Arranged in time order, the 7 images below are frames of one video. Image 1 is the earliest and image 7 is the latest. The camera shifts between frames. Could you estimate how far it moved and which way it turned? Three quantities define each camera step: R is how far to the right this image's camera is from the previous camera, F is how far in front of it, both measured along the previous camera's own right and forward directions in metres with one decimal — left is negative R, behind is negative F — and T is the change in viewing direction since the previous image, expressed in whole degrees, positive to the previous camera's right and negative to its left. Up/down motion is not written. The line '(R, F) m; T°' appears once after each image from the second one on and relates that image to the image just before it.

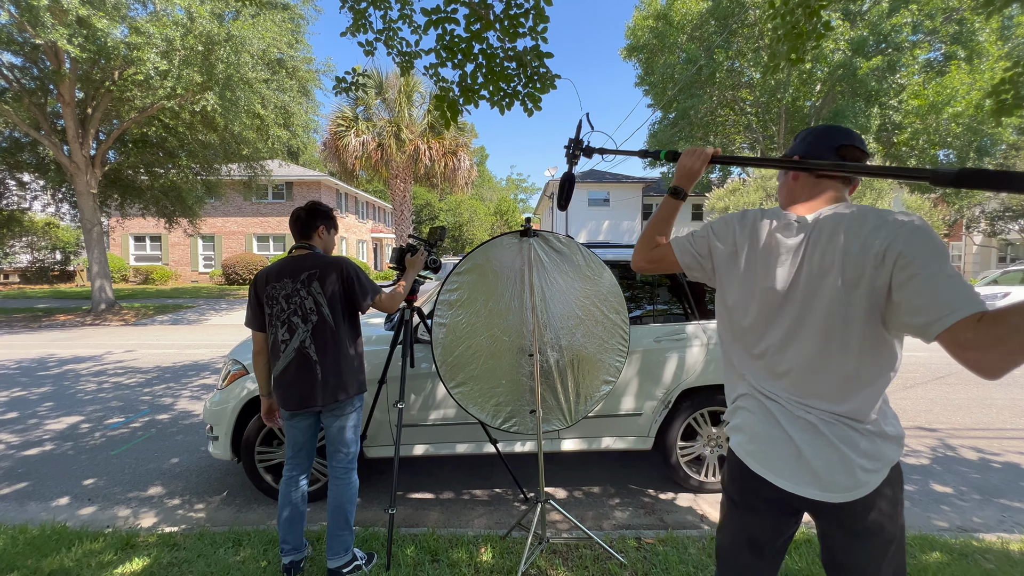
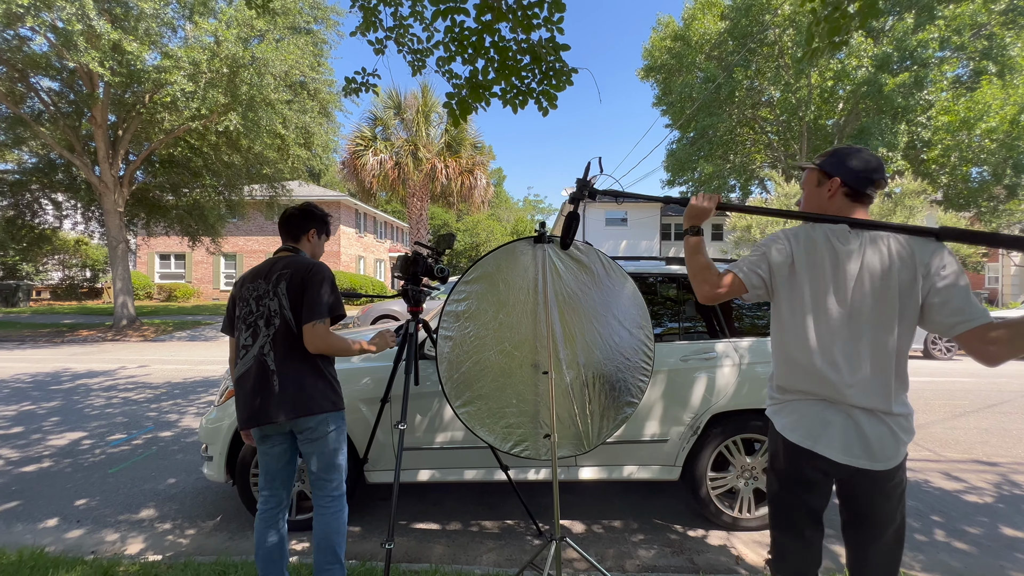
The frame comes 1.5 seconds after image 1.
(0.0, +0.2) m; -2°
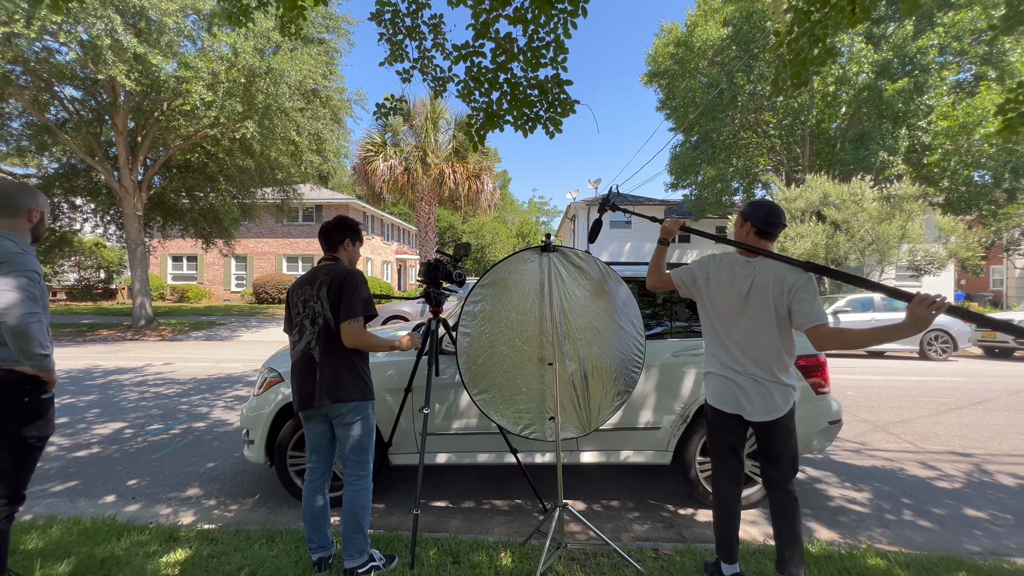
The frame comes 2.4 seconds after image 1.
(0.0, -0.4) m; -1°
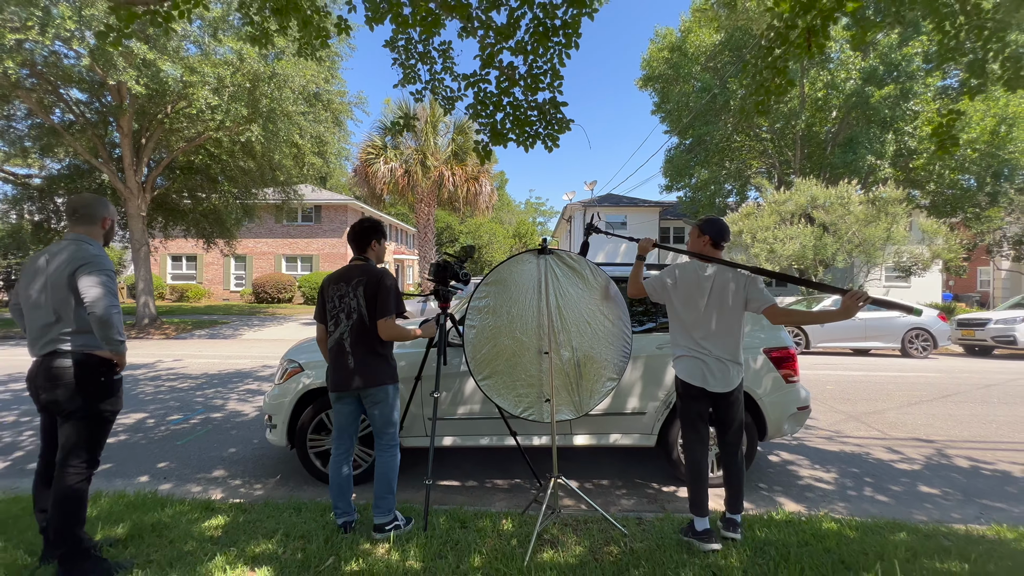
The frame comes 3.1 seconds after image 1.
(0.0, -0.4) m; 0°
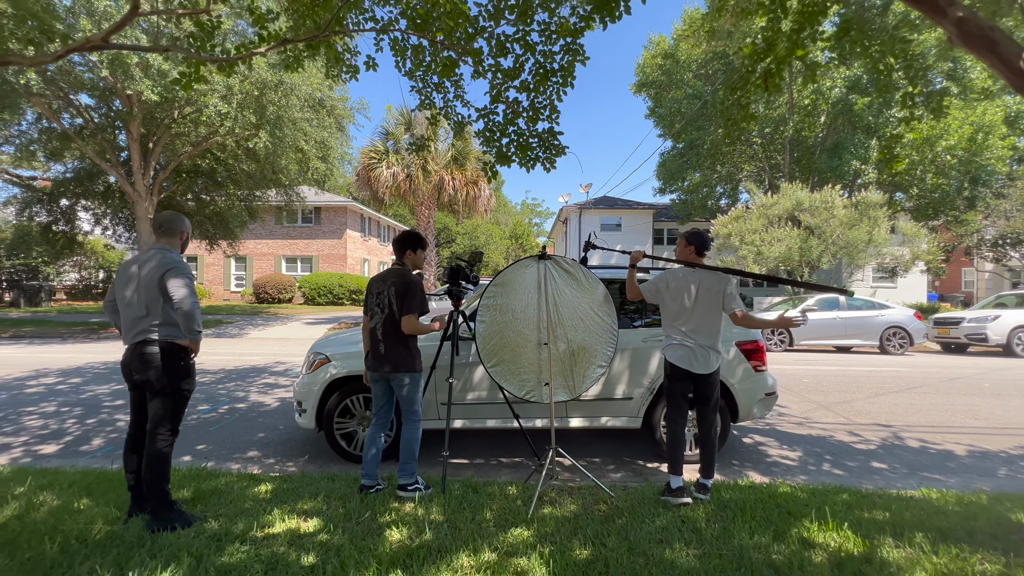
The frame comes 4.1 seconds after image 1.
(-0.1, -0.5) m; 0°
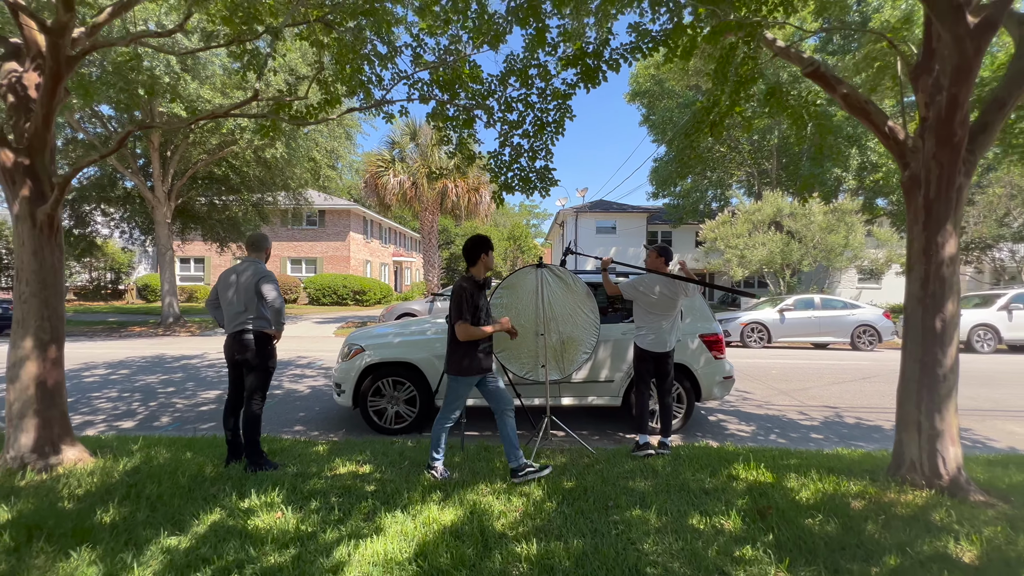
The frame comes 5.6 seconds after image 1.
(-0.1, -1.0) m; 0°
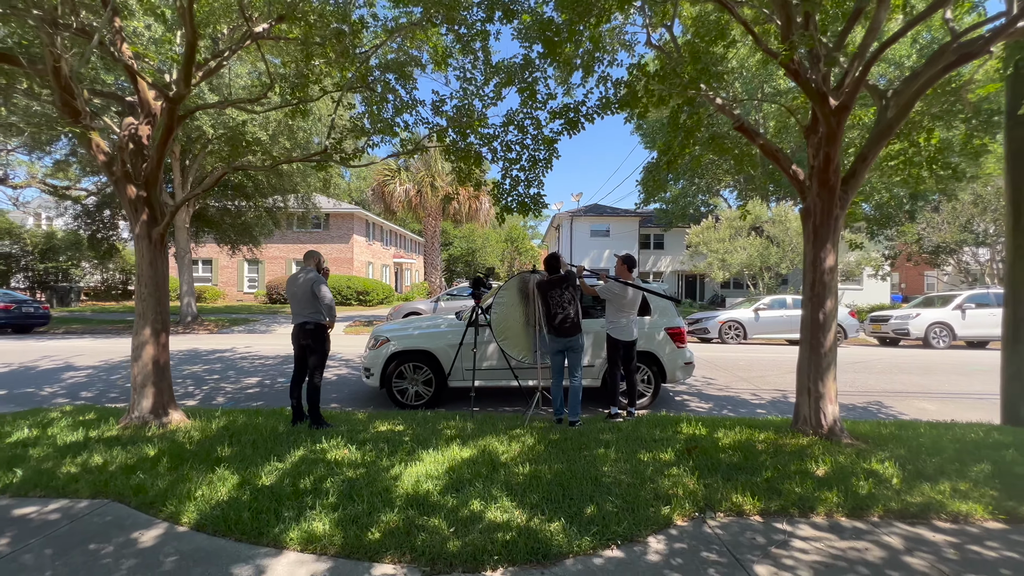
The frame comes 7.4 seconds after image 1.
(0.0, -1.2) m; 0°
